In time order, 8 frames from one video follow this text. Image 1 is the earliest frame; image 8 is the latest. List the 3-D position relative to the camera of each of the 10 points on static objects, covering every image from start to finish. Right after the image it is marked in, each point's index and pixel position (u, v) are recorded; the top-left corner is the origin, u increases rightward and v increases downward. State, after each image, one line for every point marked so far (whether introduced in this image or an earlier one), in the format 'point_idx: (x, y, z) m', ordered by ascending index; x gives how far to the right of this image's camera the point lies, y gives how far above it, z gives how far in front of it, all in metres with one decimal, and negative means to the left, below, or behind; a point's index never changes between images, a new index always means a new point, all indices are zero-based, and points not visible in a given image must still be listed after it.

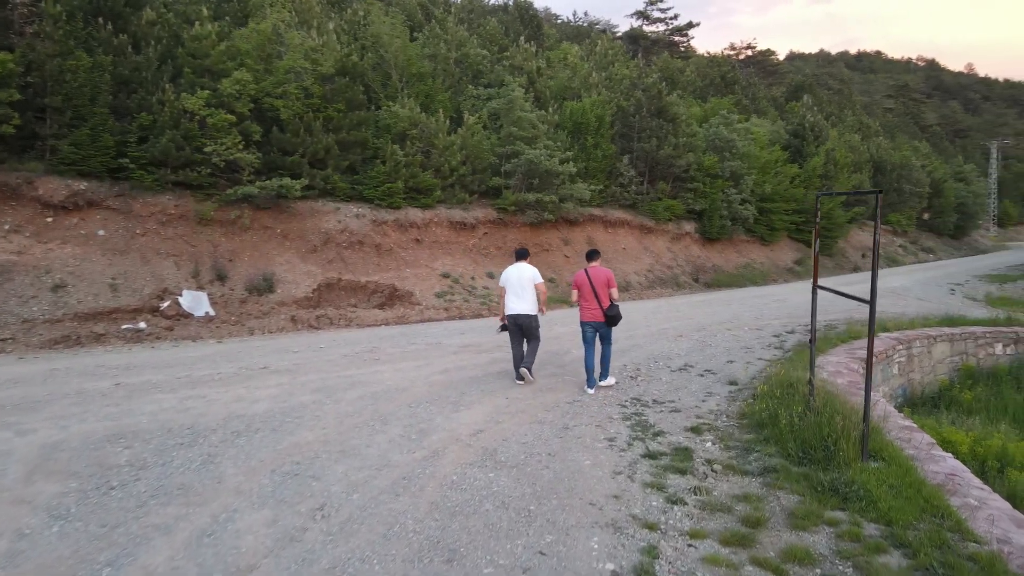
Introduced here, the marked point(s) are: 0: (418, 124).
0: (-2.2, +3.9, +17.3) m
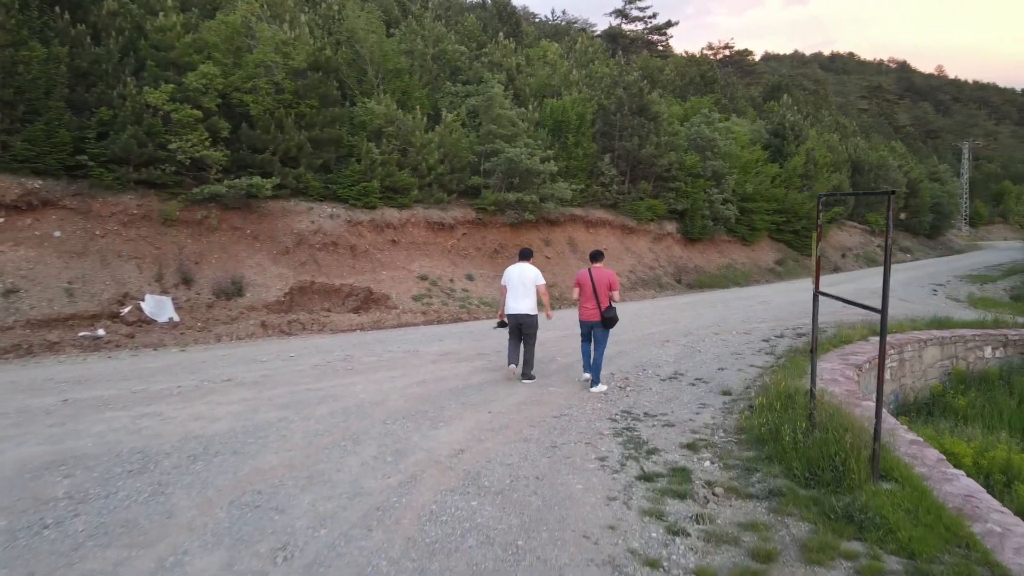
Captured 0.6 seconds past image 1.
0: (-2.7, +3.8, +16.7) m
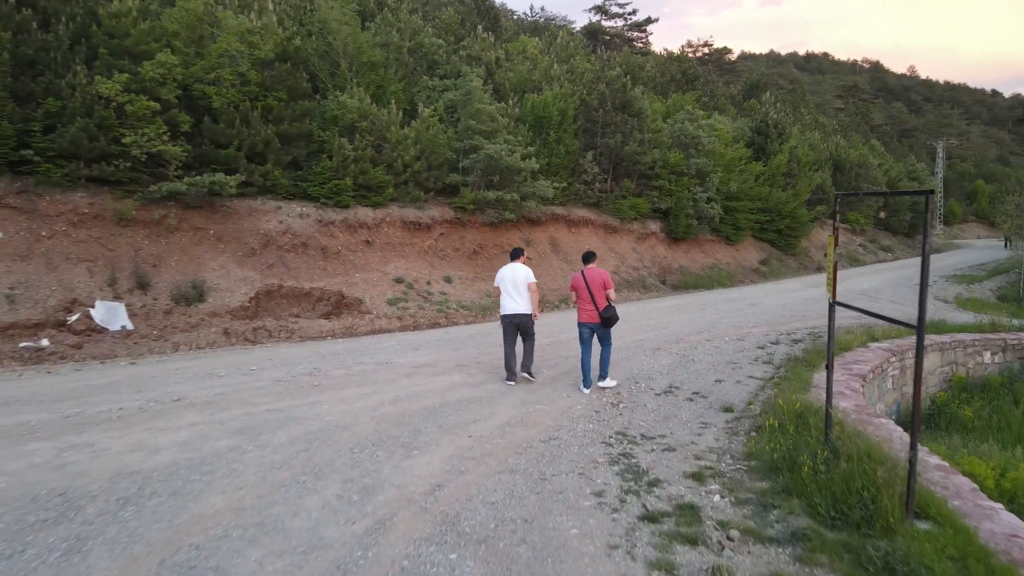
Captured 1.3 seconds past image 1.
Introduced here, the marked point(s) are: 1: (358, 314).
0: (-3.2, +3.8, +15.9) m
1: (-2.8, -0.5, +13.0) m
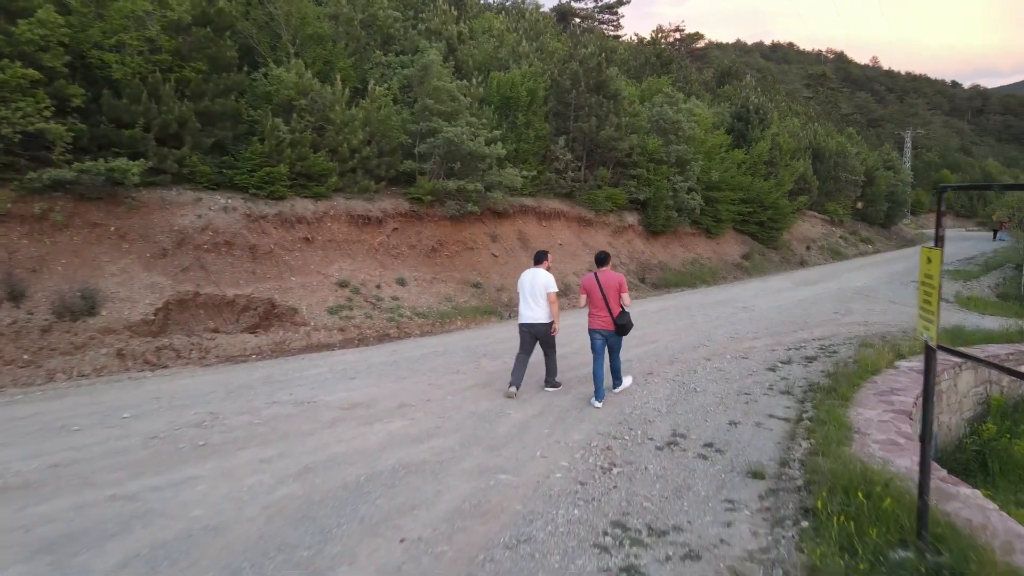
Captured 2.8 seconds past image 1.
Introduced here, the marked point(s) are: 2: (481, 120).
0: (-3.9, +3.7, +13.8) m
1: (-3.3, -0.6, +10.9) m
2: (-0.7, +3.7, +16.0) m
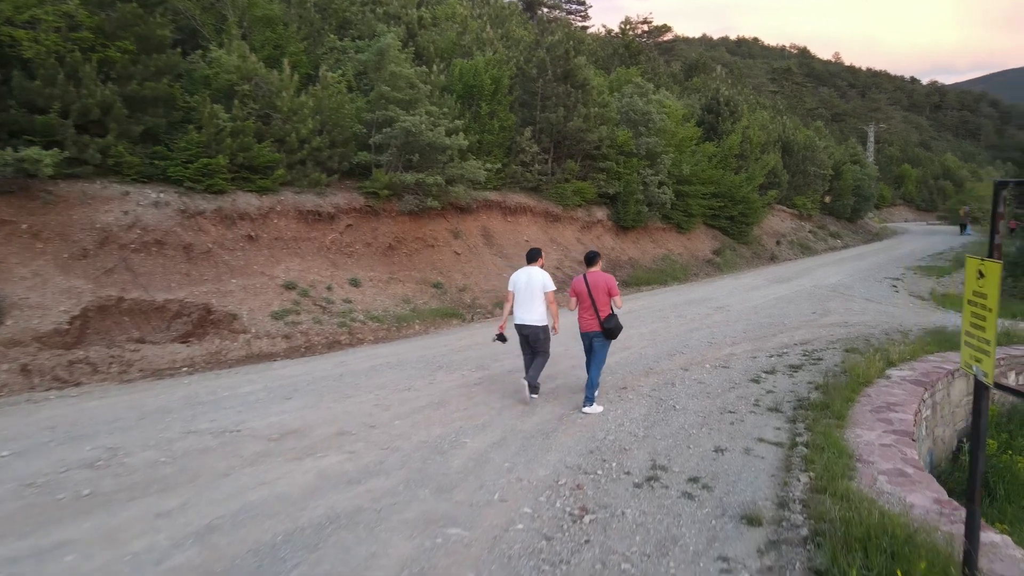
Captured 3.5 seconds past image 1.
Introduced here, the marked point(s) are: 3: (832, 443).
0: (-4.6, +3.7, +12.7) m
1: (-3.9, -0.6, +9.9) m
2: (-1.5, +3.7, +15.0) m
3: (+2.5, -1.2, +5.7) m
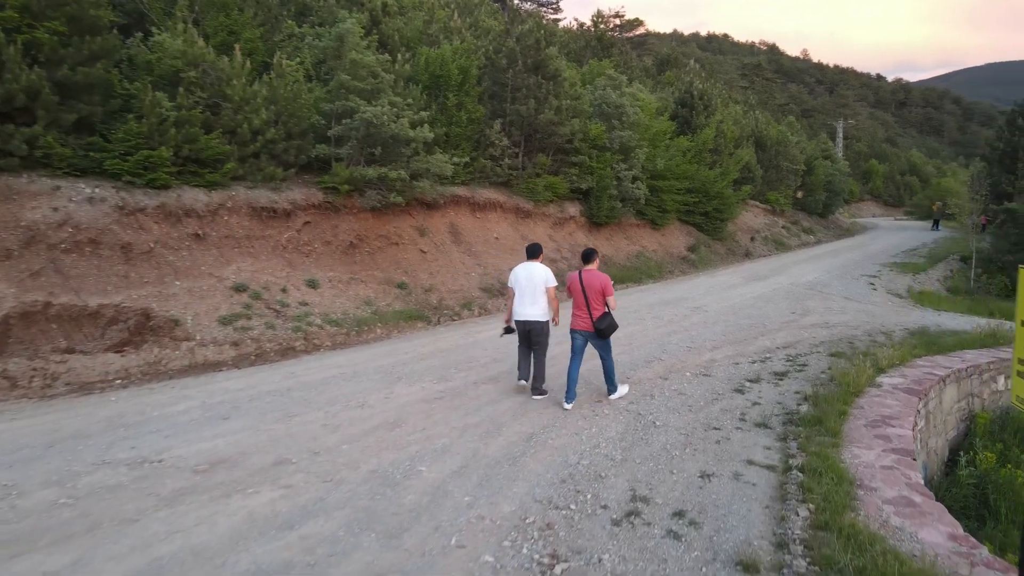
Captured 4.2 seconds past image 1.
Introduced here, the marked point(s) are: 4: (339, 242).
0: (-5.1, +3.7, +11.8) m
1: (-4.3, -0.7, +9.1) m
2: (-2.1, +3.7, +14.3) m
3: (+2.3, -1.3, +5.2) m
4: (-3.2, +0.8, +13.2) m
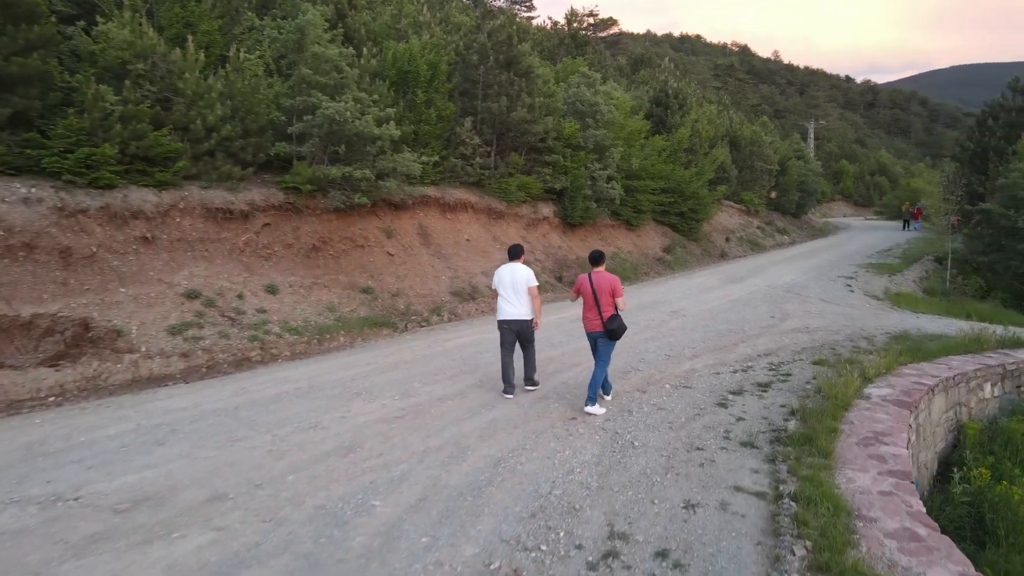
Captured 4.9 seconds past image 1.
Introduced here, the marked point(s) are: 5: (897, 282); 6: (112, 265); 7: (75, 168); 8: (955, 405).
0: (-5.6, +3.6, +11.1) m
1: (-4.7, -0.8, +8.4) m
2: (-2.7, +3.6, +13.7) m
3: (+2.0, -1.3, +4.7) m
4: (-3.7, +0.8, +12.5) m
5: (+10.0, +0.2, +18.7) m
6: (-5.4, +0.3, +9.7) m
7: (-6.0, +1.7, +9.9) m
8: (+5.1, -1.3, +8.2) m
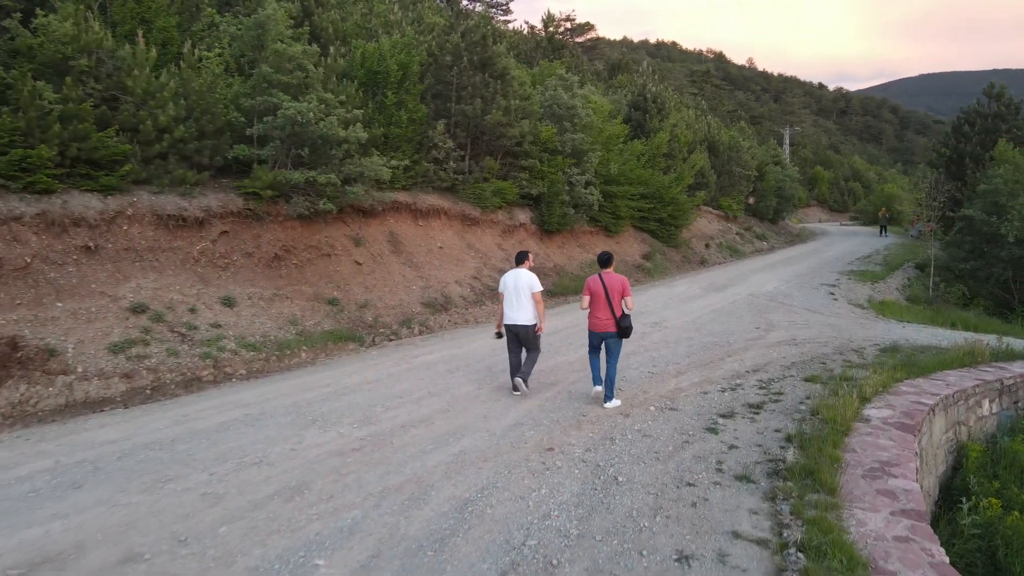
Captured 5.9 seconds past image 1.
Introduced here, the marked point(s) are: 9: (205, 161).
0: (-6.0, +3.4, +10.3) m
1: (-5.0, -0.9, +7.6) m
2: (-3.1, +3.4, +13.0) m
3: (+1.9, -1.5, +4.1) m
4: (-4.1, +0.6, +11.8) m
5: (+9.4, 0.0, +18.4) m
6: (-5.7, +0.1, +8.9) m
7: (-6.4, +1.5, +9.1) m
8: (+4.8, -1.5, +7.7) m
9: (-5.0, +2.1, +11.6) m
